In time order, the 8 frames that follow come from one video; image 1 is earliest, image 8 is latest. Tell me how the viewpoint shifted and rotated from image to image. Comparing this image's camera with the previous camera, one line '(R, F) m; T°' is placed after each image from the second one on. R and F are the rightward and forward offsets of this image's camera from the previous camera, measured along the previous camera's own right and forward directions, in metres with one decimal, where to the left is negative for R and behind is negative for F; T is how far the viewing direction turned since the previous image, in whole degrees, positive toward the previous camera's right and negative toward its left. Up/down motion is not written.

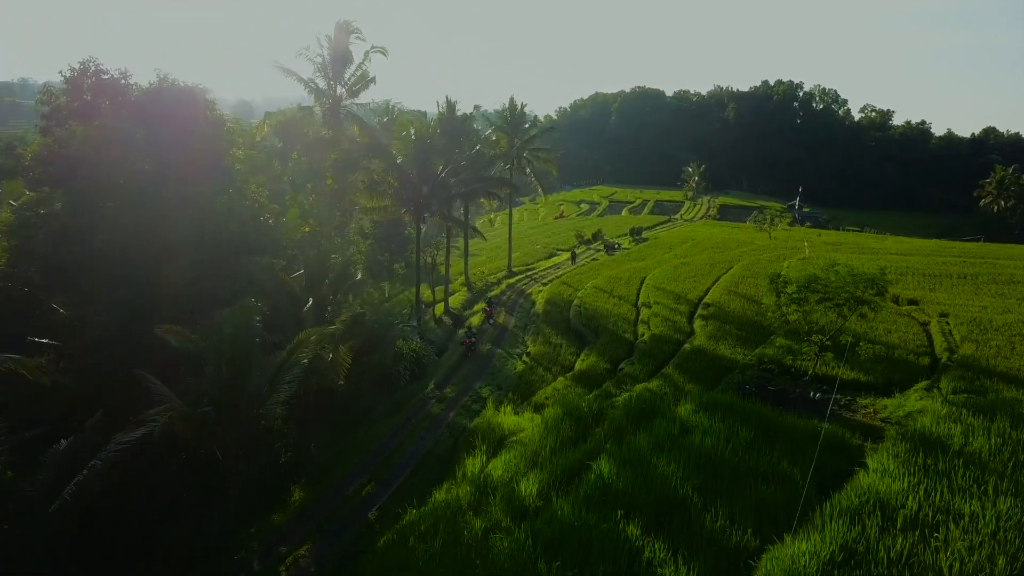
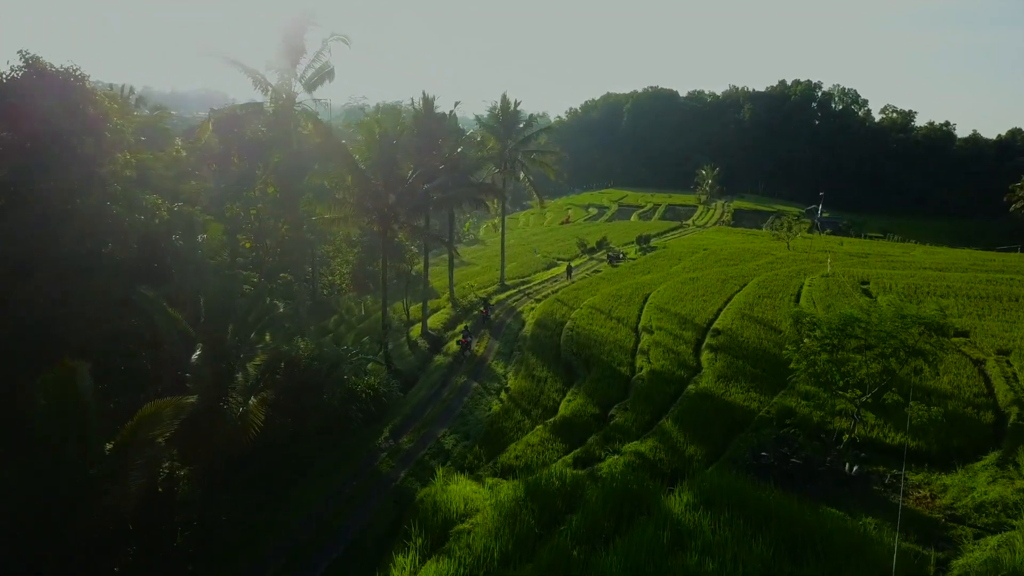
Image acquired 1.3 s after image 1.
(+1.0, +3.6) m; -1°
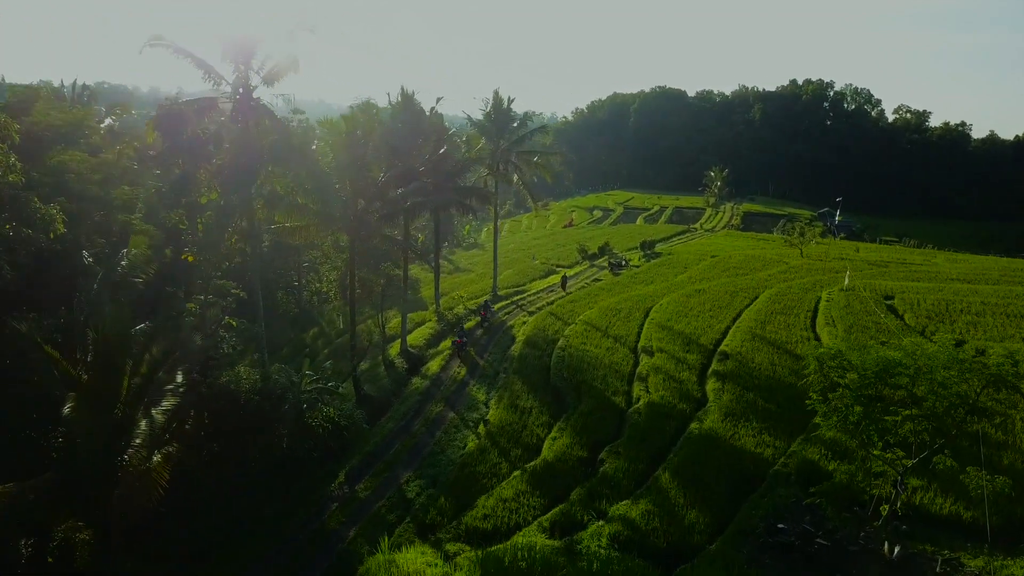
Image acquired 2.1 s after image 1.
(+0.7, +2.5) m; -1°
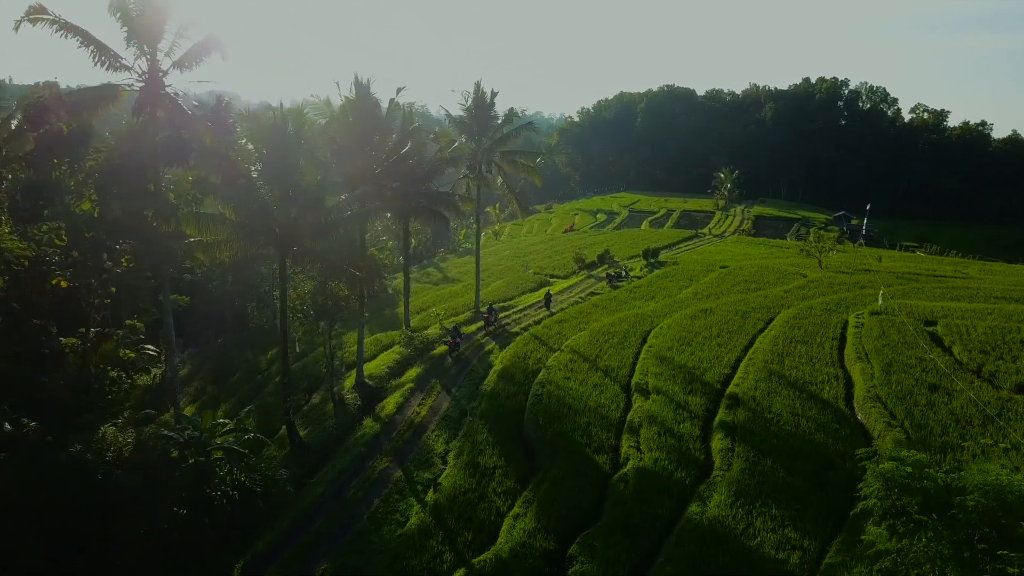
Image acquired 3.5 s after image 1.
(+1.0, +3.8) m; -1°
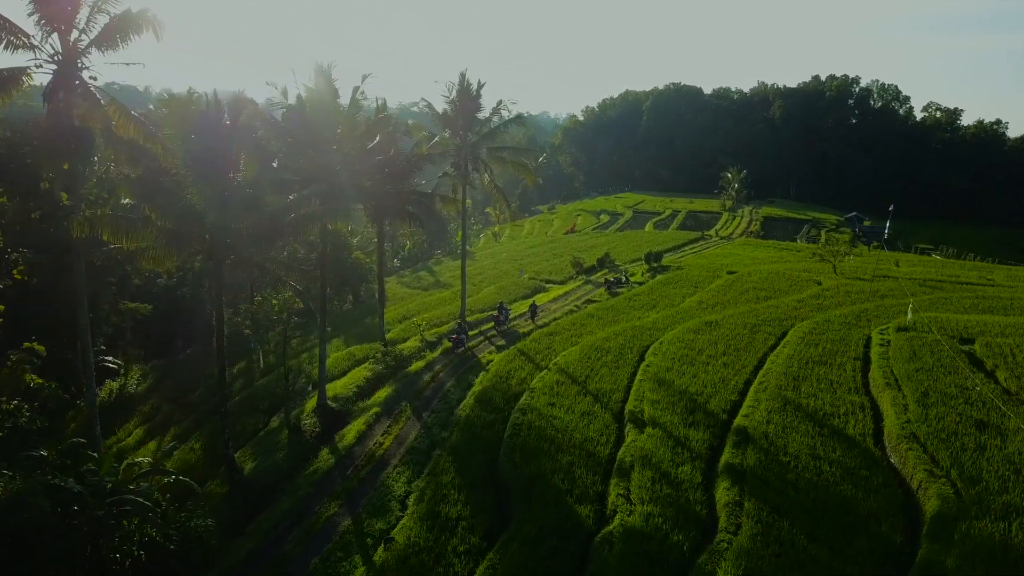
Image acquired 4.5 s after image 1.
(+0.7, +2.5) m; 0°
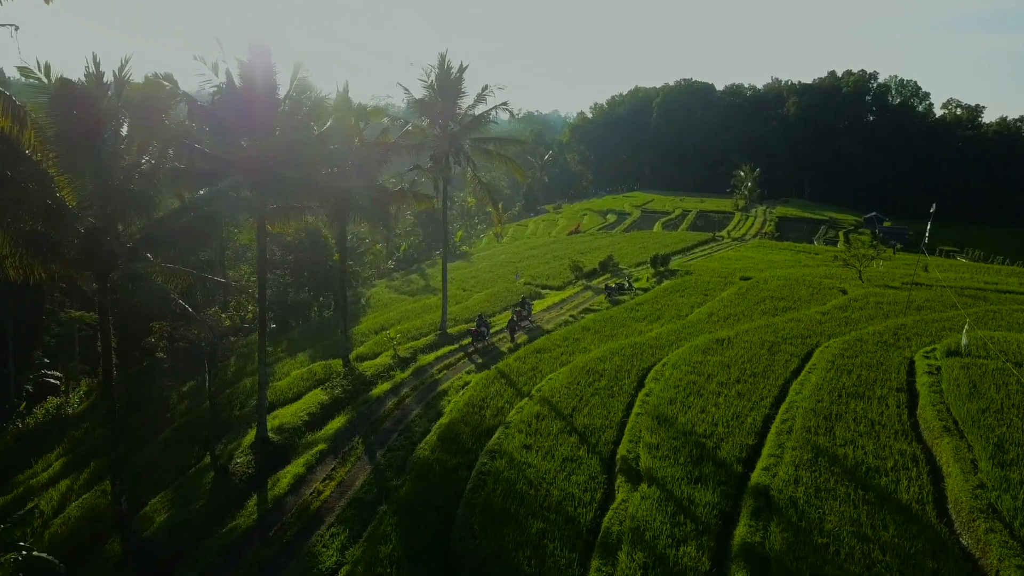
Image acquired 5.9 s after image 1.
(+0.8, +3.2) m; -1°
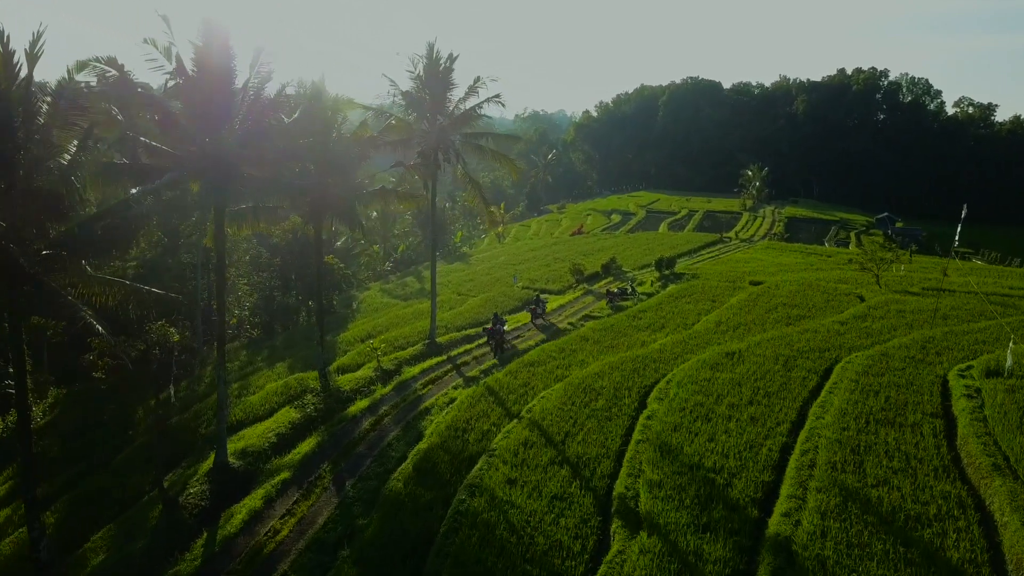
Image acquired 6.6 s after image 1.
(+0.4, +1.7) m; 0°
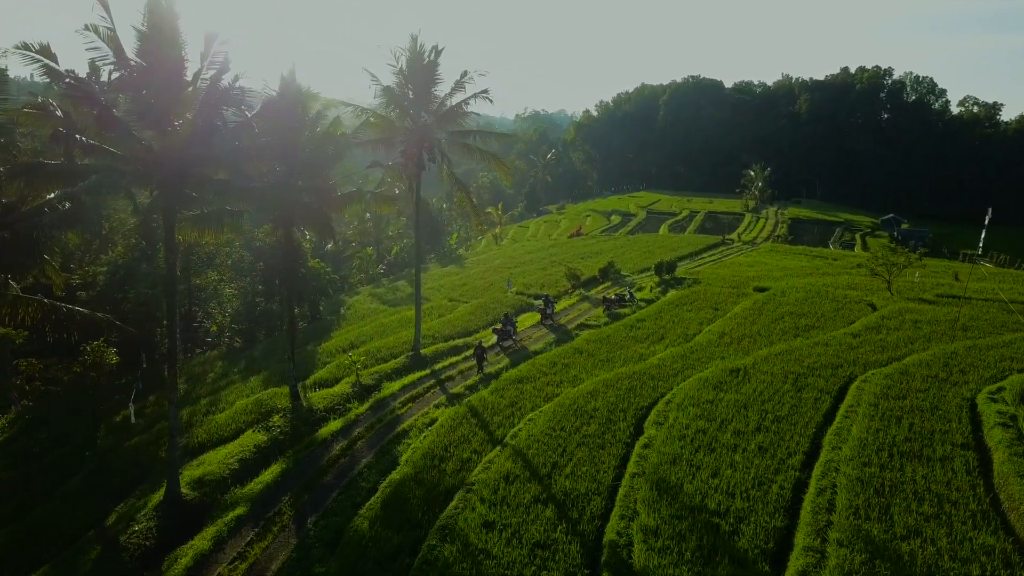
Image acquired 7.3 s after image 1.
(+0.3, +1.5) m; 0°
